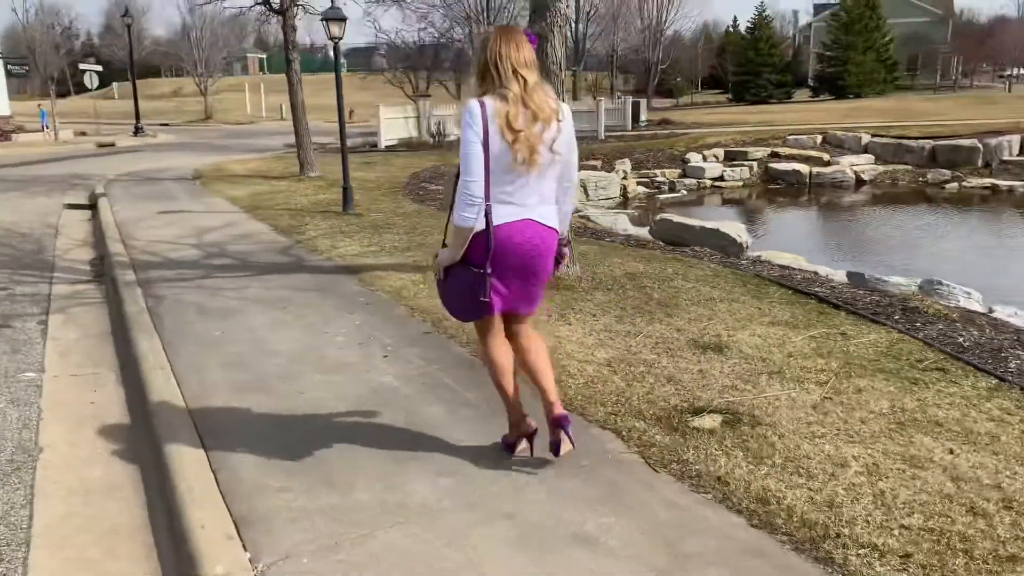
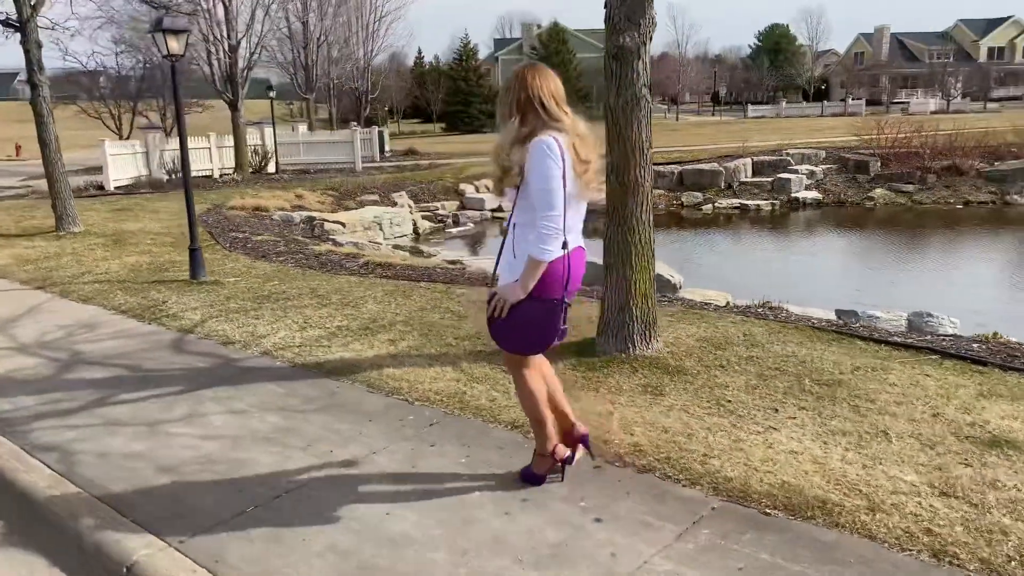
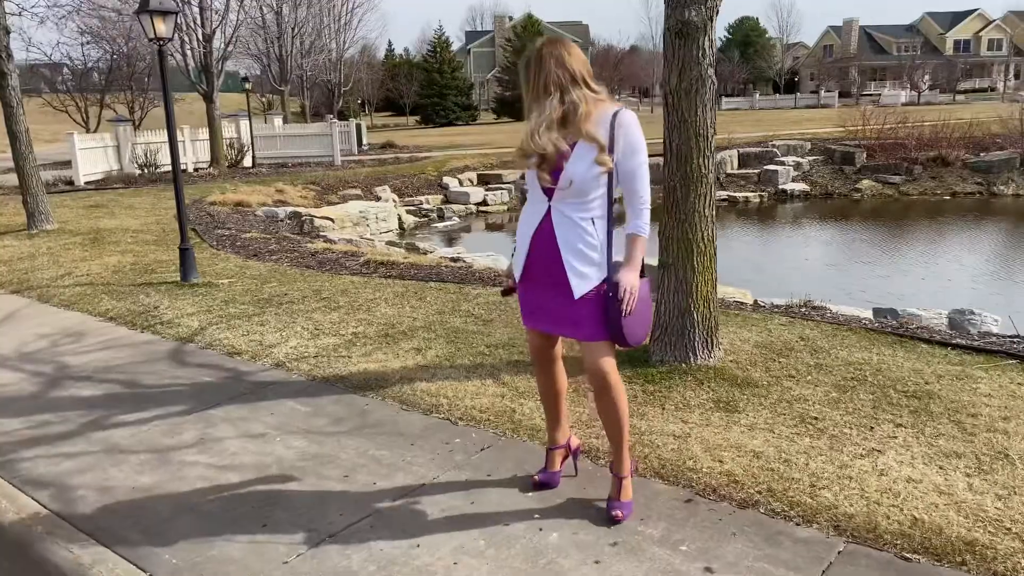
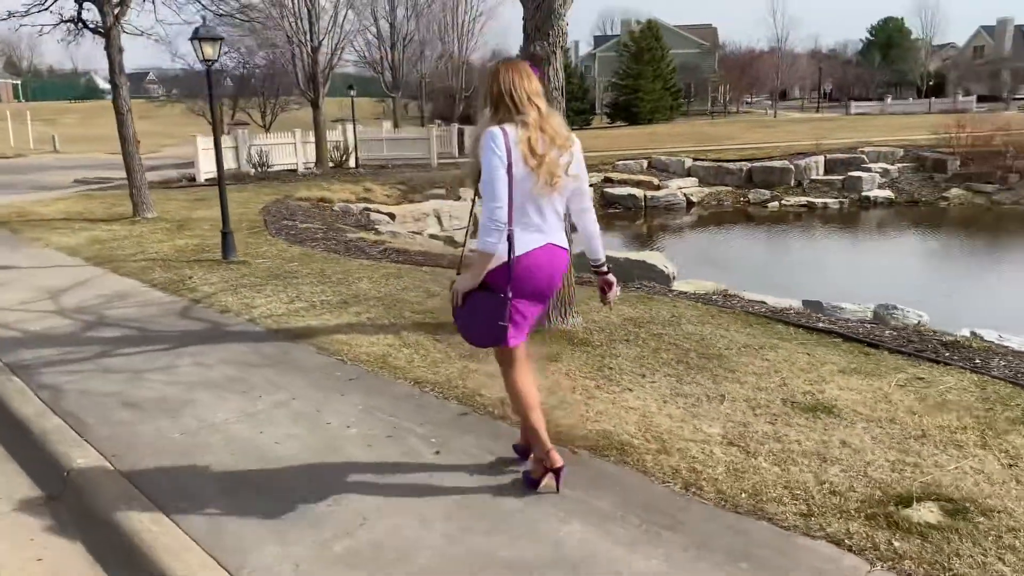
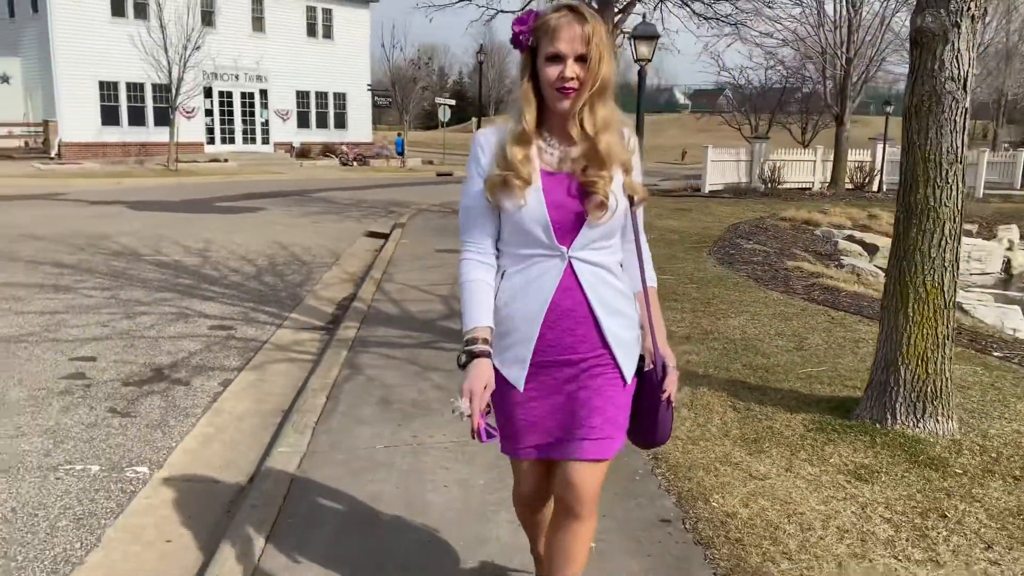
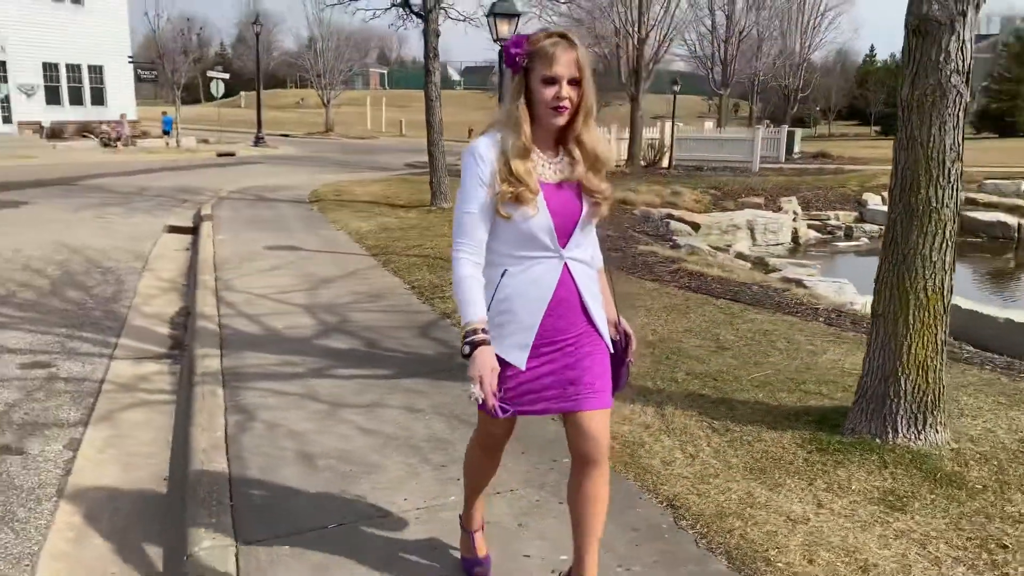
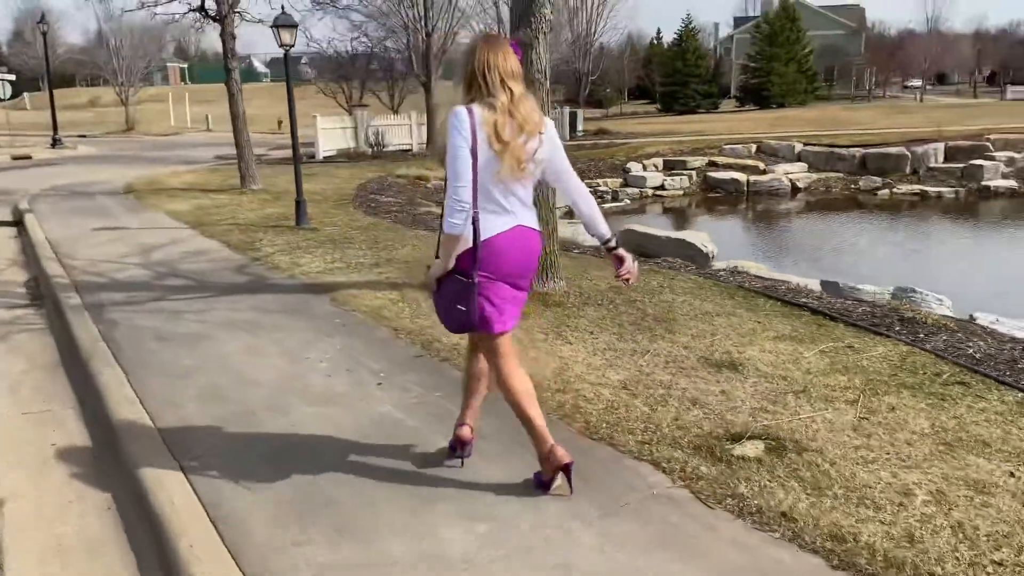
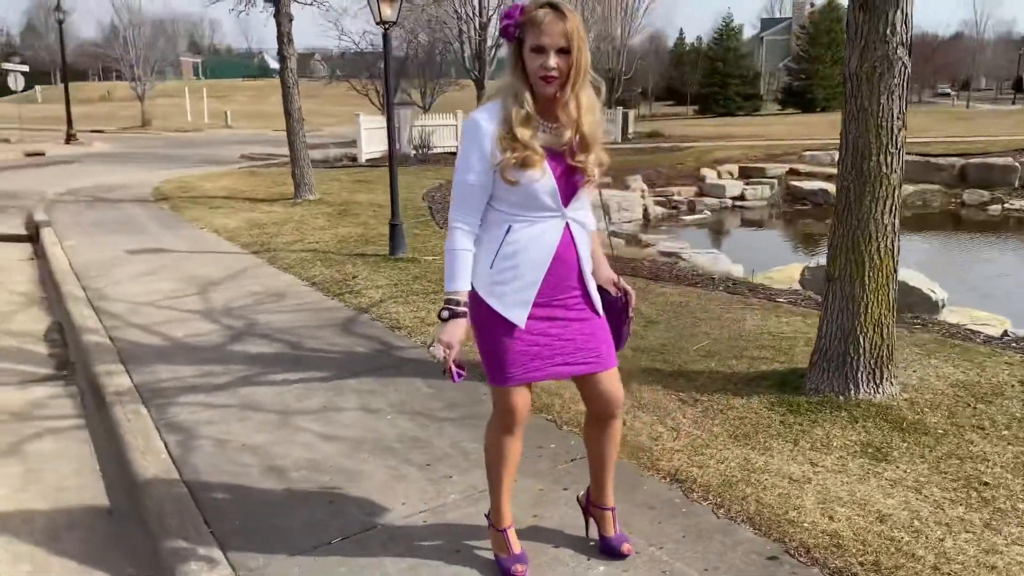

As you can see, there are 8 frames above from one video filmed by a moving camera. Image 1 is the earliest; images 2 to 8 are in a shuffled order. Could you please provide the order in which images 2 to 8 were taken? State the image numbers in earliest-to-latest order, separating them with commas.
7, 4, 2, 3, 8, 6, 5
